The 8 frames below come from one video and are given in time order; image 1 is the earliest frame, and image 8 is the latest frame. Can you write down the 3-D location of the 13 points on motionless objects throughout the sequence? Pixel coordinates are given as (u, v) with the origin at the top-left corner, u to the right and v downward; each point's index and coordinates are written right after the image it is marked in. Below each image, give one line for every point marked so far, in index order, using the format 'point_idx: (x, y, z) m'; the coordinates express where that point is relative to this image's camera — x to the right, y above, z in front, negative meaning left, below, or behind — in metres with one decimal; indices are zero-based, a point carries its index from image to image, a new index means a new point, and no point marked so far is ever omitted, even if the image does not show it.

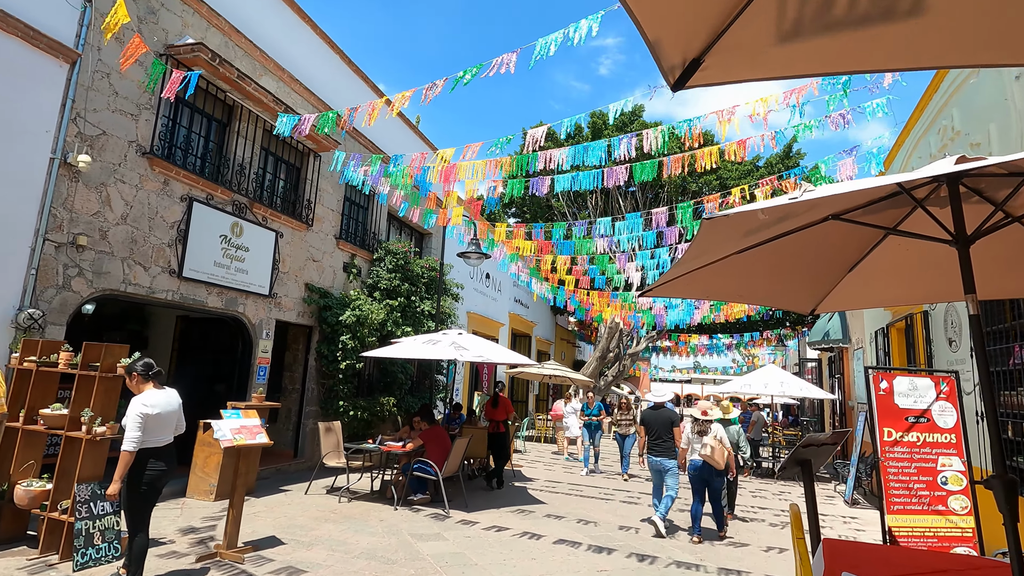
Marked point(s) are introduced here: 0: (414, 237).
0: (-2.3, +1.2, +12.5) m
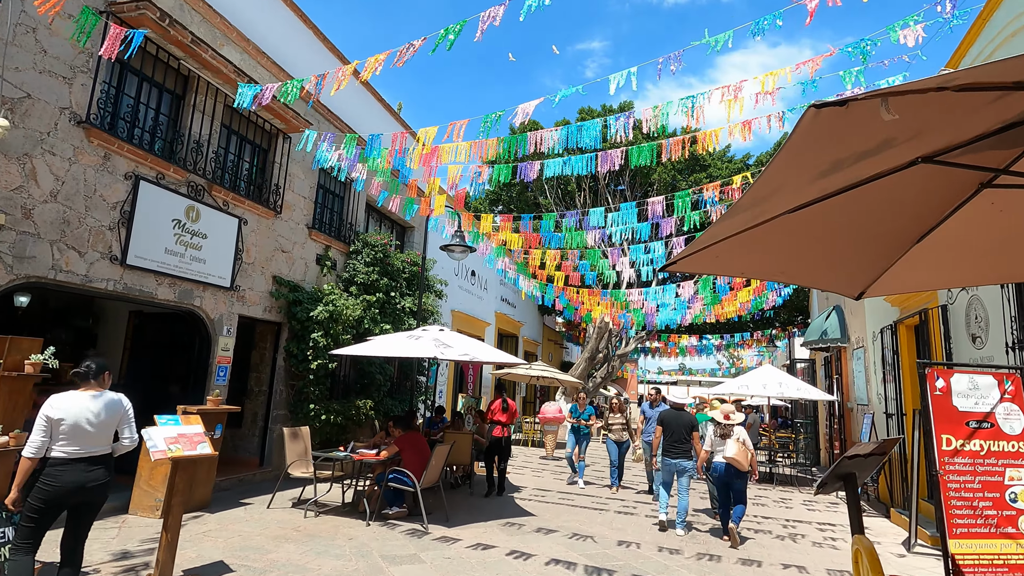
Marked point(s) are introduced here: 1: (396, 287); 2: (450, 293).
0: (-2.6, +1.3, +11.8) m
1: (-2.3, 0.0, +10.4) m
2: (-1.6, -0.1, +14.0) m
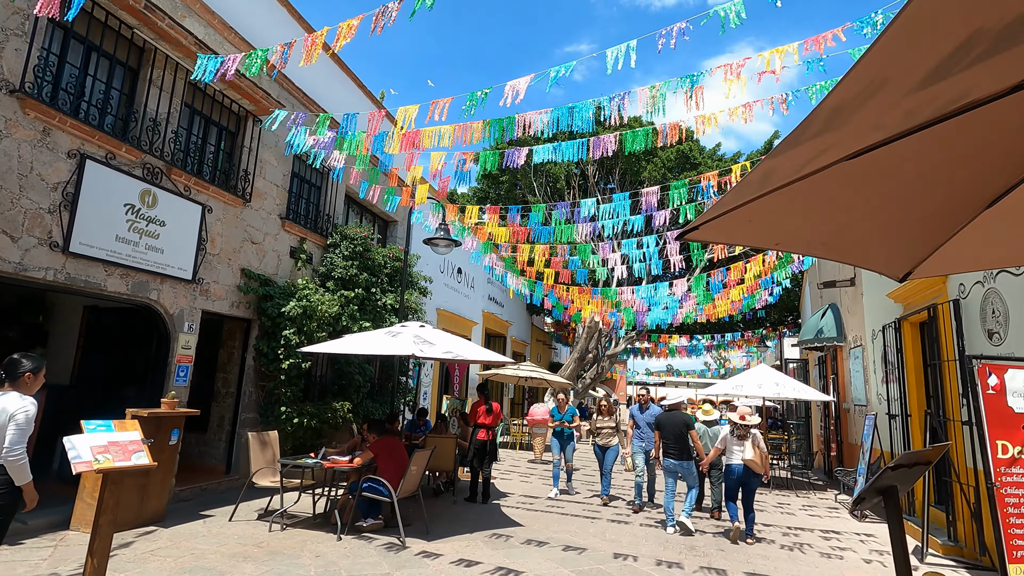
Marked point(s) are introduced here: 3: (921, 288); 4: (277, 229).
0: (-2.8, +1.3, +11.3) m
1: (-2.5, +0.1, +9.9) m
2: (-2.0, 0.0, +13.5) m
3: (+5.5, 0.0, +7.2) m
4: (-3.5, +0.9, +8.1) m
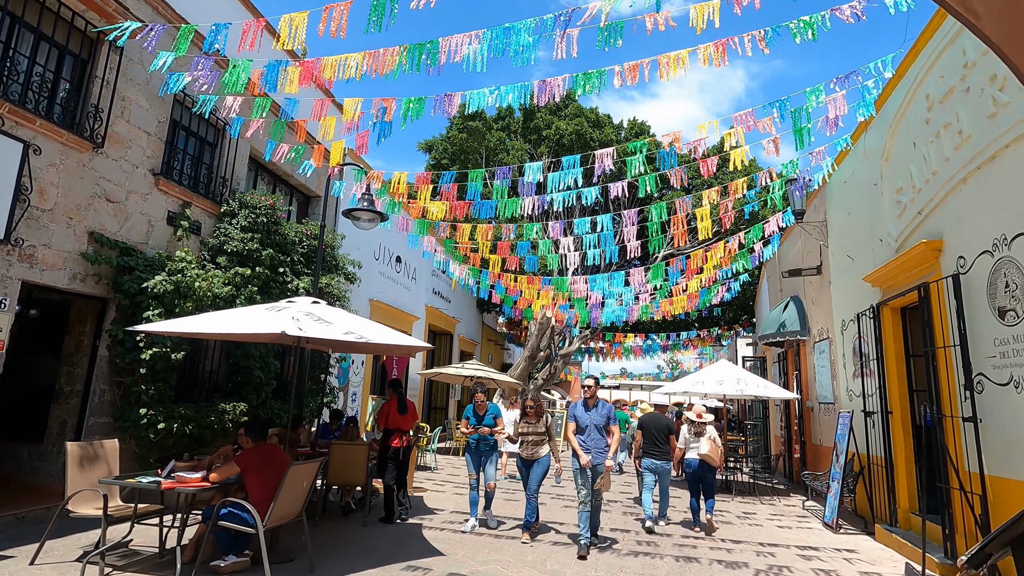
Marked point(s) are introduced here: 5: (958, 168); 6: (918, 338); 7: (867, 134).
0: (-4.0, +1.6, +9.7) m
1: (-3.5, +0.4, +8.4) m
2: (-3.3, +0.2, +12.0) m
3: (+4.6, +0.2, +6.3) m
4: (-4.4, +1.2, +6.5) m
5: (+4.5, +1.2, +5.5) m
6: (+5.3, -0.6, +7.0) m
7: (+5.1, +2.2, +7.8) m
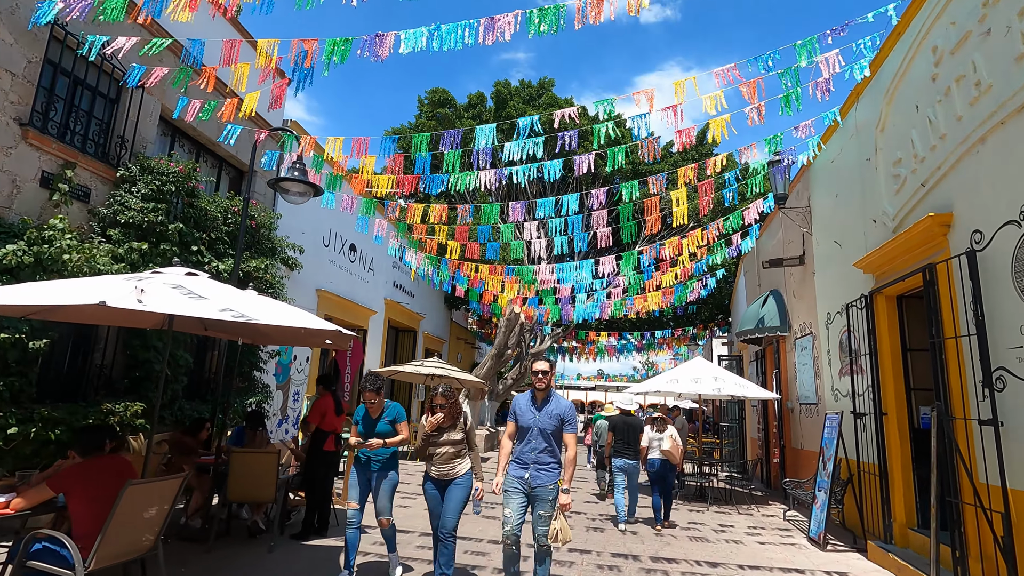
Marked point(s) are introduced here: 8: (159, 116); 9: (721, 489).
0: (-4.6, +1.9, +8.6) m
1: (-4.2, +0.6, +7.2) m
2: (-4.1, +0.5, +10.9) m
3: (+4.0, +0.4, +5.5) m
4: (-5.0, +1.5, +5.4) m
5: (+4.0, +1.4, +4.7) m
6: (+4.7, -0.5, +6.3) m
7: (+4.5, +2.4, +7.0) m
8: (-4.7, +2.3, +7.2) m
9: (+4.1, -3.9, +10.6) m
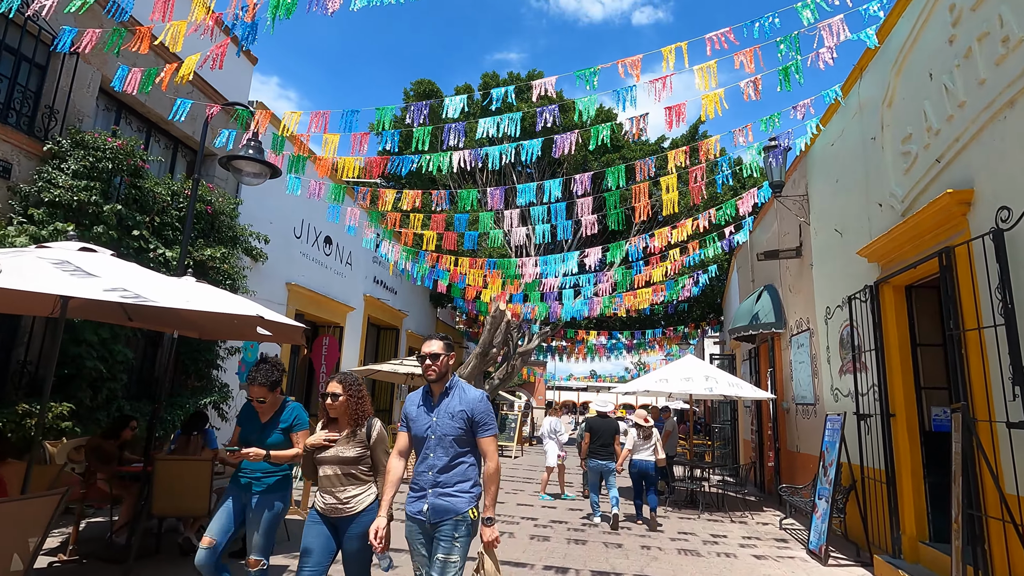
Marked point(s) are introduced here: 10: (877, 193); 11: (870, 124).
0: (-5.0, +2.0, +7.9) m
1: (-4.5, +0.8, +6.6) m
2: (-4.4, +0.6, +10.2) m
3: (+3.8, +0.5, +5.0) m
4: (-5.2, +1.6, +4.7) m
5: (+3.7, +1.5, +4.1) m
6: (+4.4, -0.4, +5.7) m
7: (+4.2, +2.5, +6.5) m
8: (-5.0, +2.4, +6.5) m
9: (+3.7, -3.8, +10.1) m
10: (+4.1, +1.1, +6.1) m
11: (+4.2, +1.9, +6.3) m
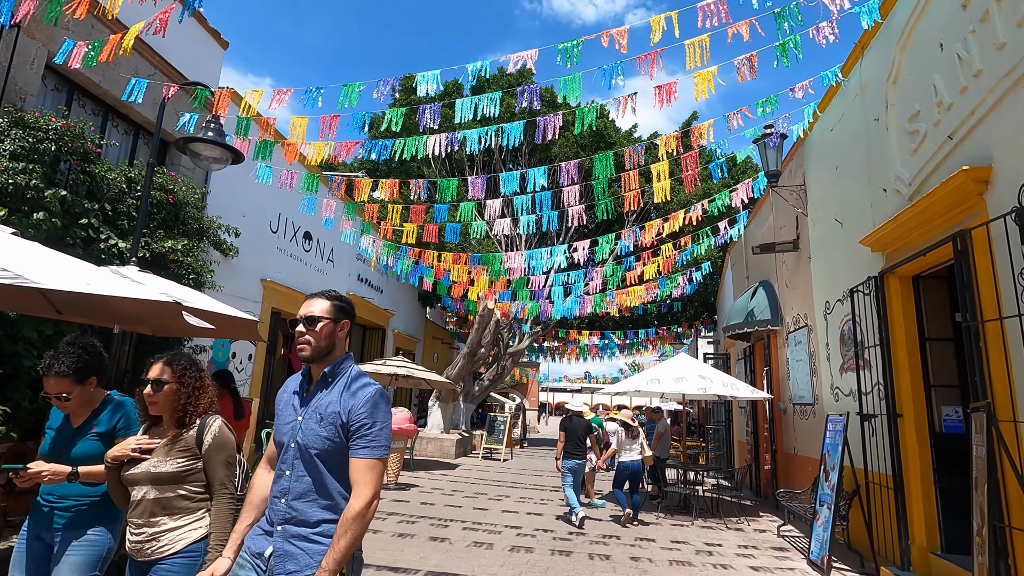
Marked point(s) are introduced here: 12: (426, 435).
0: (-5.2, +2.1, +7.4) m
1: (-4.7, +0.9, +6.1) m
2: (-4.7, +0.7, +9.7) m
3: (+3.6, +0.6, +4.6) m
4: (-5.4, +1.7, +4.2) m
5: (+3.5, +1.6, +3.7) m
6: (+4.2, -0.3, +5.3) m
7: (+3.9, +2.6, +6.1) m
8: (-5.2, +2.5, +6.0) m
9: (+3.5, -3.8, +9.7) m
10: (+3.9, +1.2, +5.7) m
11: (+3.9, +2.0, +5.9) m
12: (-2.3, -4.0, +14.7) m
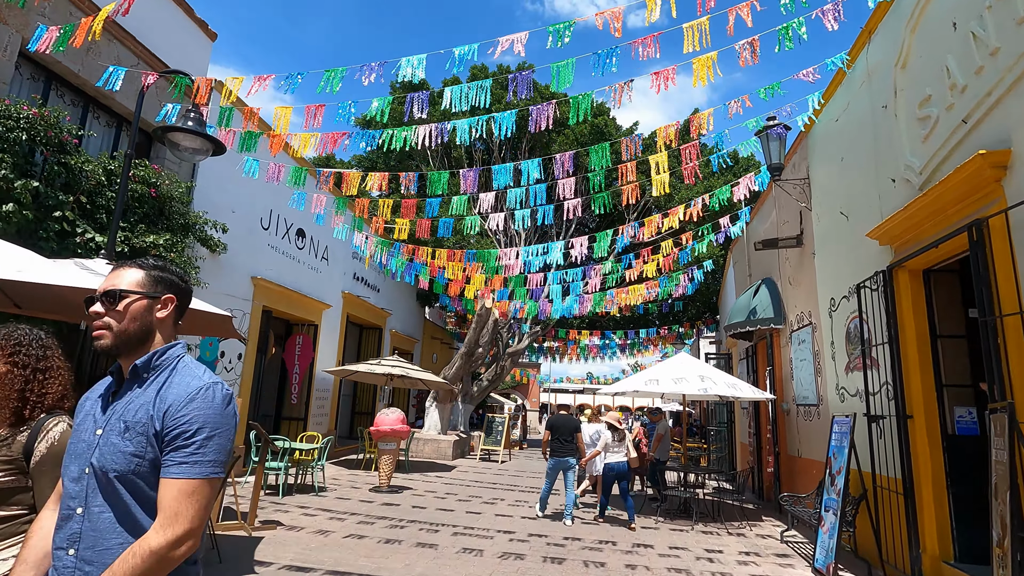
0: (-5.3, +2.1, +7.2) m
1: (-4.8, +0.9, +5.9) m
2: (-4.8, +0.7, +9.5) m
3: (+3.5, +0.7, +4.3) m
4: (-5.5, +1.7, +4.0) m
5: (+3.4, +1.7, +3.5) m
6: (+4.1, -0.2, +5.1) m
7: (+3.9, +2.6, +5.8) m
8: (-5.3, +2.5, +5.8) m
9: (+3.4, -3.7, +9.4) m
10: (+3.8, +1.2, +5.4) m
11: (+3.8, +2.1, +5.6) m
12: (-2.4, -4.0, +14.4) m
